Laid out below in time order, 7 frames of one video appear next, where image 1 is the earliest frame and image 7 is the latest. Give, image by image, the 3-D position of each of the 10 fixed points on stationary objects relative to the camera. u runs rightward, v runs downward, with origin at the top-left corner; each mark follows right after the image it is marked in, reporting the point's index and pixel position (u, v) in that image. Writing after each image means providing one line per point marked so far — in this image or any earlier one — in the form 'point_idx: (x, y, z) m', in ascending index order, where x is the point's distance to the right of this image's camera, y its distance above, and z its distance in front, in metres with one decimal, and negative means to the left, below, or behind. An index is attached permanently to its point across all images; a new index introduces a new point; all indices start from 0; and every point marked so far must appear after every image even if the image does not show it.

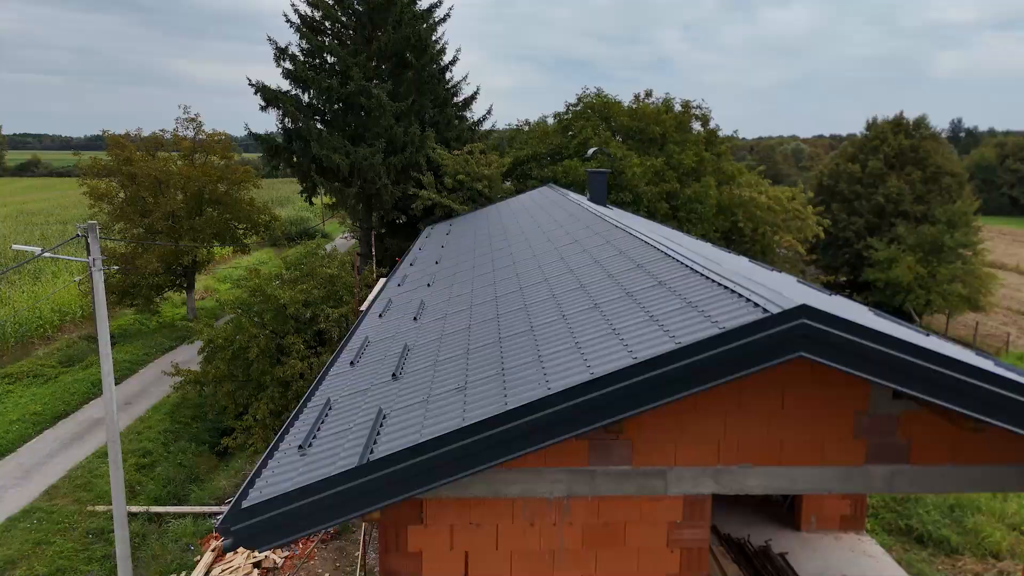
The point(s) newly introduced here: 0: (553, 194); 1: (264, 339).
0: (+1.1, +2.6, +16.2) m
1: (-6.4, -1.3, +15.2) m
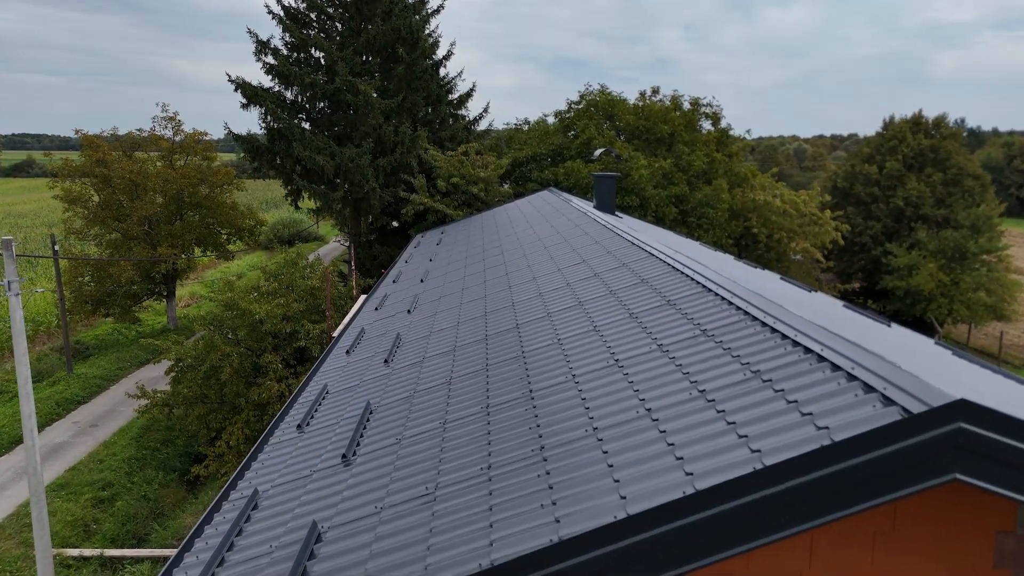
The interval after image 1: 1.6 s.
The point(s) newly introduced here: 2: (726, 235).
0: (+1.1, +2.3, +14.9) m
1: (-6.5, -1.7, +13.9) m
2: (+7.2, +1.8, +19.6) m
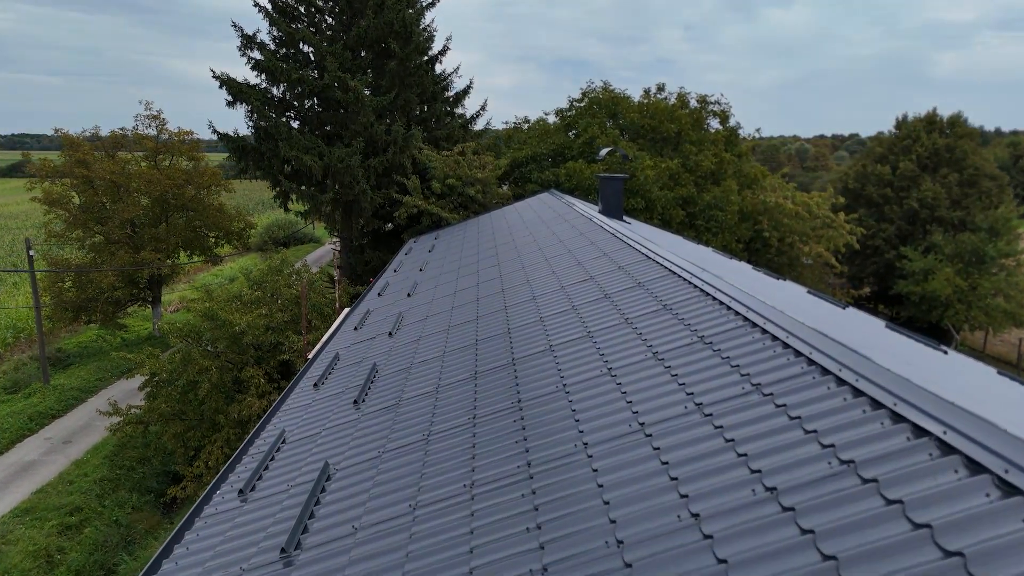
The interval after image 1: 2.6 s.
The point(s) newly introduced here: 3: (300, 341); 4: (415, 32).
0: (+1.0, +2.1, +14.0) m
1: (-6.5, -1.9, +12.9) m
2: (+7.1, +1.6, +18.7) m
3: (-4.9, -1.2, +13.5) m
4: (-3.0, +7.8, +18.0) m
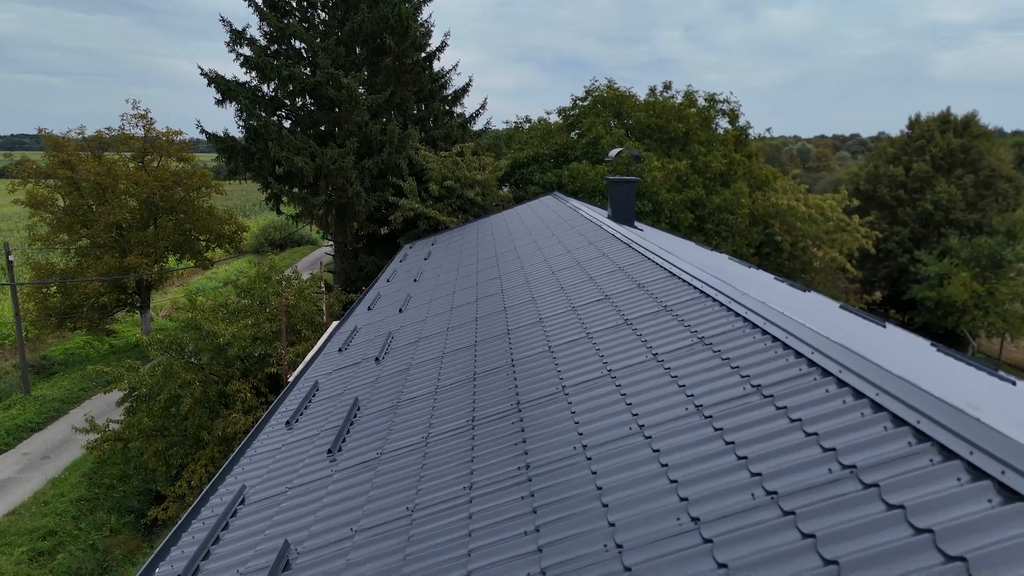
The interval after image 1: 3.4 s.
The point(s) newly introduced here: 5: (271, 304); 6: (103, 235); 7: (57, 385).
0: (+1.1, +1.9, +13.2) m
1: (-6.5, -2.1, +12.2) m
2: (+7.1, +1.4, +17.9) m
3: (-4.9, -1.4, +12.7) m
4: (-2.9, +7.6, +17.3) m
5: (-5.8, -0.5, +13.6) m
6: (-13.9, +1.8, +19.8) m
7: (-14.3, -3.0, +18.5) m
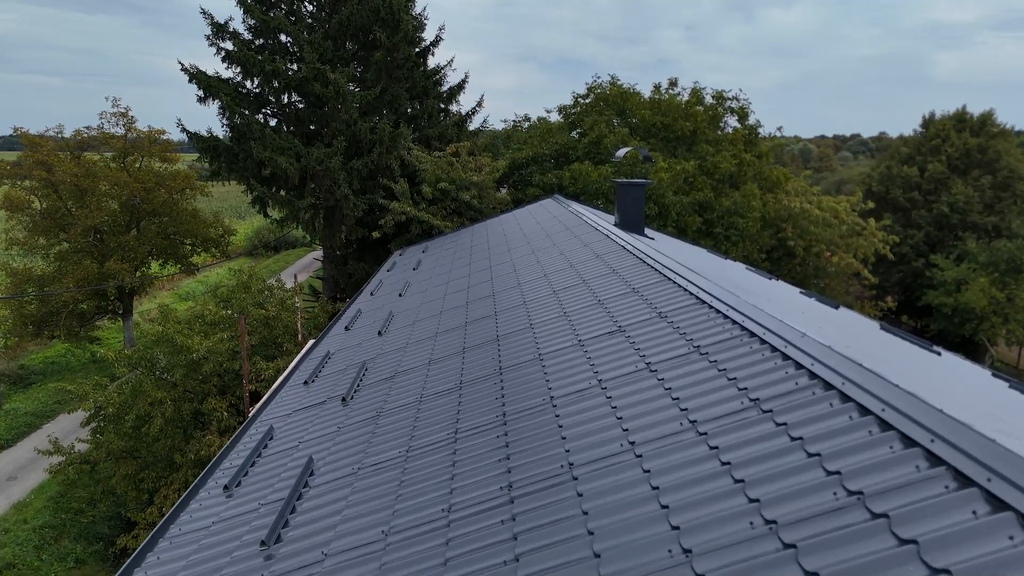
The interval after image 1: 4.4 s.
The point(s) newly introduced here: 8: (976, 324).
0: (+1.0, +1.7, +12.3) m
1: (-6.5, -2.3, +11.3) m
2: (+7.1, +1.2, +17.0) m
3: (-4.9, -1.6, +11.8) m
4: (-3.0, +7.4, +16.3) m
5: (-5.8, -0.7, +12.6) m
6: (-13.9, +1.6, +18.9) m
7: (-14.3, -3.2, +17.6) m
8: (+15.7, -1.2, +19.9) m
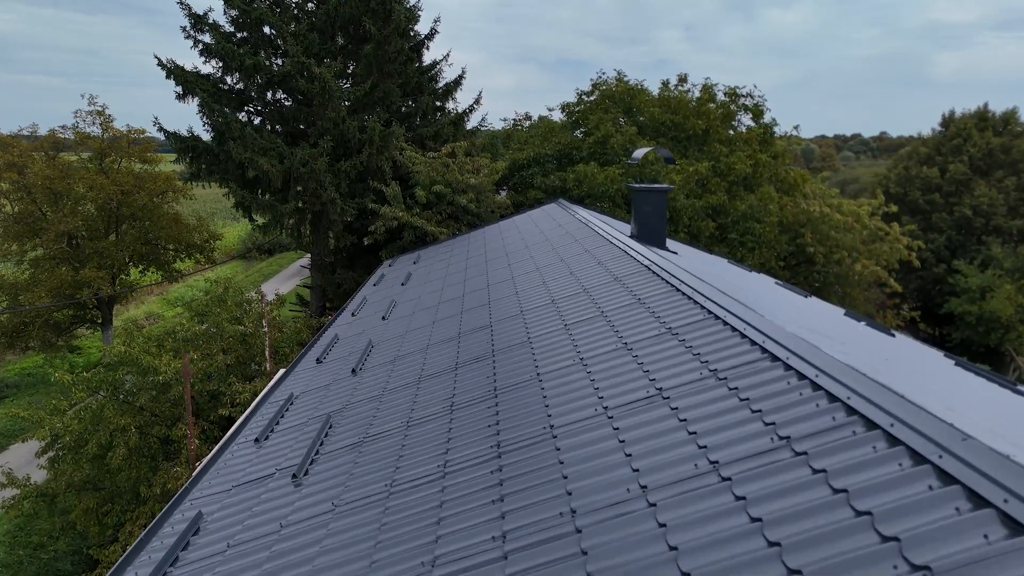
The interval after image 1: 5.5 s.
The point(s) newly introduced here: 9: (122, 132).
0: (+1.0, +1.4, +11.3) m
1: (-6.5, -2.5, +10.2) m
2: (+7.1, +0.9, +15.9) m
3: (-4.9, -1.9, +10.8) m
4: (-3.0, +7.2, +15.3) m
5: (-5.8, -0.9, +11.6) m
6: (-13.9, +1.3, +17.8) m
7: (-14.3, -3.5, +16.5) m
8: (+15.7, -1.5, +18.8) m
9: (-12.6, +5.0, +19.0) m
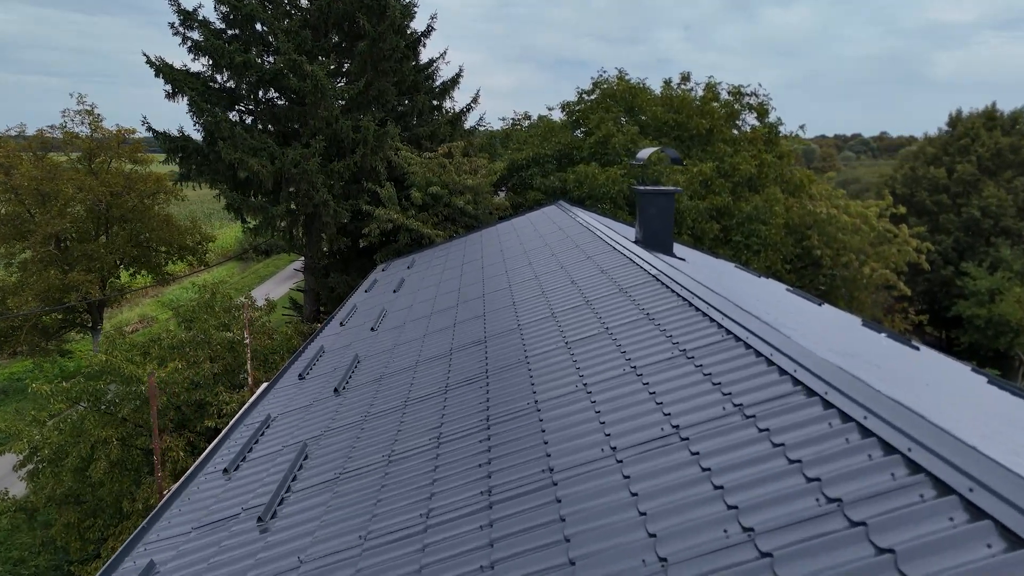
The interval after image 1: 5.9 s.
0: (+1.0, +1.3, +10.9) m
1: (-6.5, -2.6, +9.8) m
2: (+7.1, +0.8, +15.5) m
3: (-4.9, -2.0, +10.3) m
4: (-3.0, +7.1, +14.9) m
5: (-5.8, -1.0, +11.2) m
6: (-14.0, +1.2, +17.4) m
7: (-14.4, -3.6, +16.1) m
8: (+15.7, -1.6, +18.4) m
9: (-12.6, +4.9, +18.5) m
